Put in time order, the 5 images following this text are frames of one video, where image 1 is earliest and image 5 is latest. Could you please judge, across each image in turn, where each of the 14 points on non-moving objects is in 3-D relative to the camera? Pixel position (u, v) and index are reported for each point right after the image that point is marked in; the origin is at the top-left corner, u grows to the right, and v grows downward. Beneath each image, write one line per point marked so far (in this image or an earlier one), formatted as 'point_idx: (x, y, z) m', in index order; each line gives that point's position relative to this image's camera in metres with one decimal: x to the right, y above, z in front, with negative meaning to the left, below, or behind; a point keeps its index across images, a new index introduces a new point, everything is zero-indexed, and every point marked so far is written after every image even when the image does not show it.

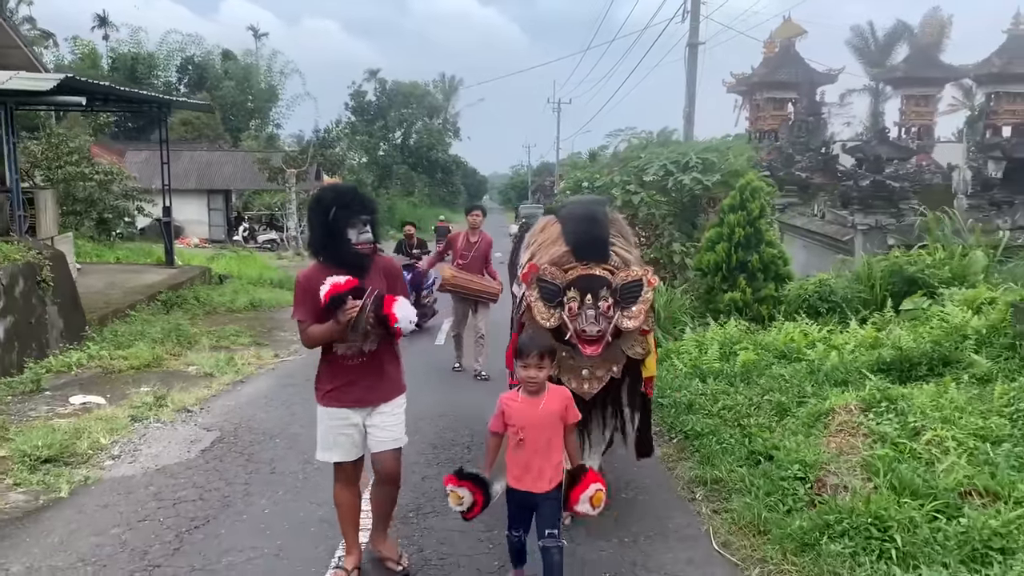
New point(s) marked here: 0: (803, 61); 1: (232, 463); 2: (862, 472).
0: (+4.7, +3.7, +15.0) m
1: (-1.3, -0.9, +4.4) m
2: (+1.4, -0.7, +3.7) m
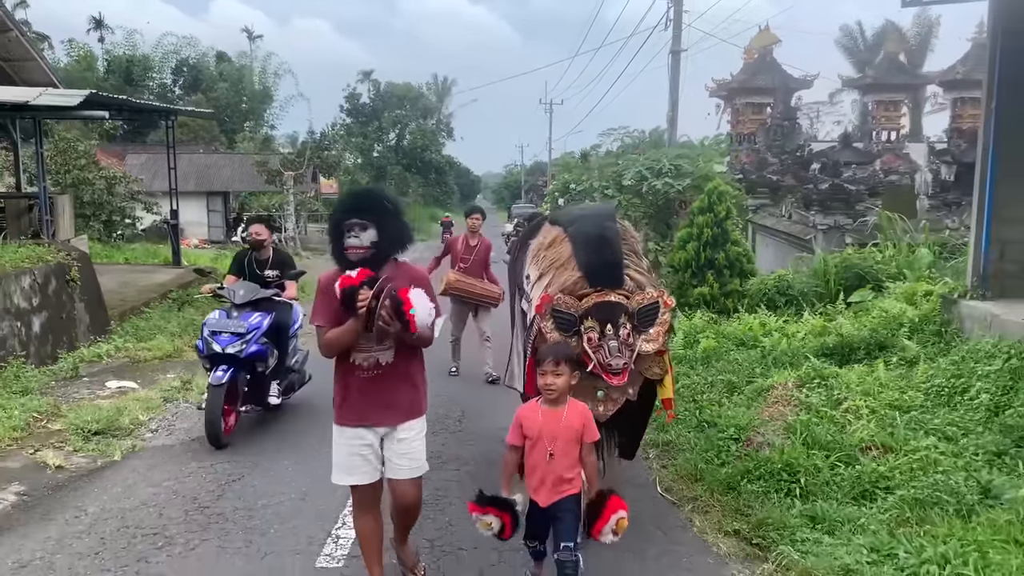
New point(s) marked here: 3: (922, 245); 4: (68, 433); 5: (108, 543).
0: (+4.5, +3.7, +15.7) m
1: (-1.4, -0.8, +5.2) m
2: (+1.3, -0.7, +4.5) m
3: (+3.8, +0.4, +8.7) m
4: (-2.5, -0.8, +5.2) m
5: (-1.5, -1.0, +3.5) m
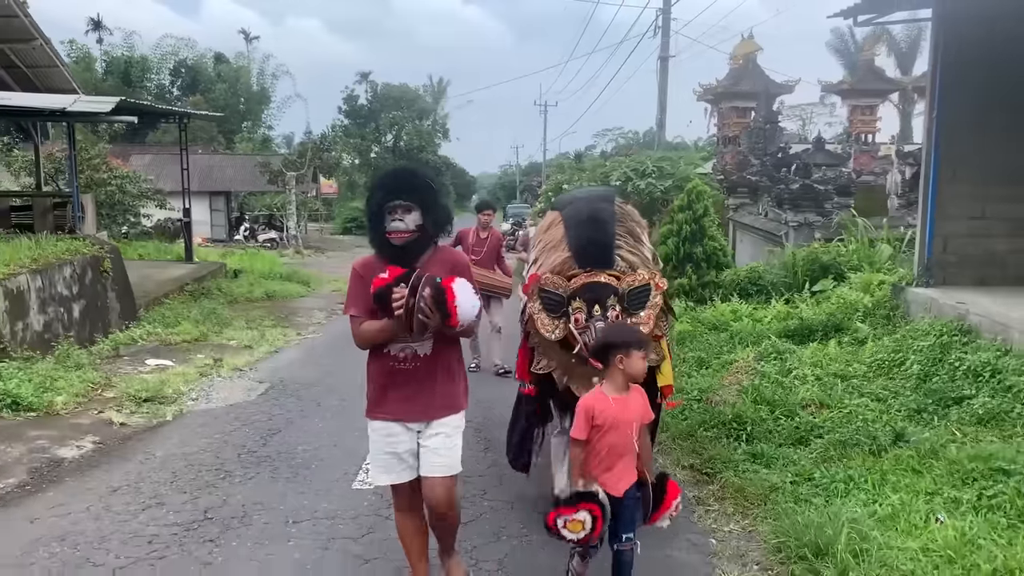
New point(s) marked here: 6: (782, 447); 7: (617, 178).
0: (+4.4, +3.8, +16.6) m
1: (-1.5, -0.7, +6.0) m
2: (+1.3, -0.6, +5.3) m
3: (+3.8, +0.5, +9.5) m
4: (-2.5, -0.7, +6.0) m
5: (-1.5, -0.9, +4.3) m
6: (+1.3, -0.8, +4.4) m
7: (+1.2, +1.3, +10.8) m
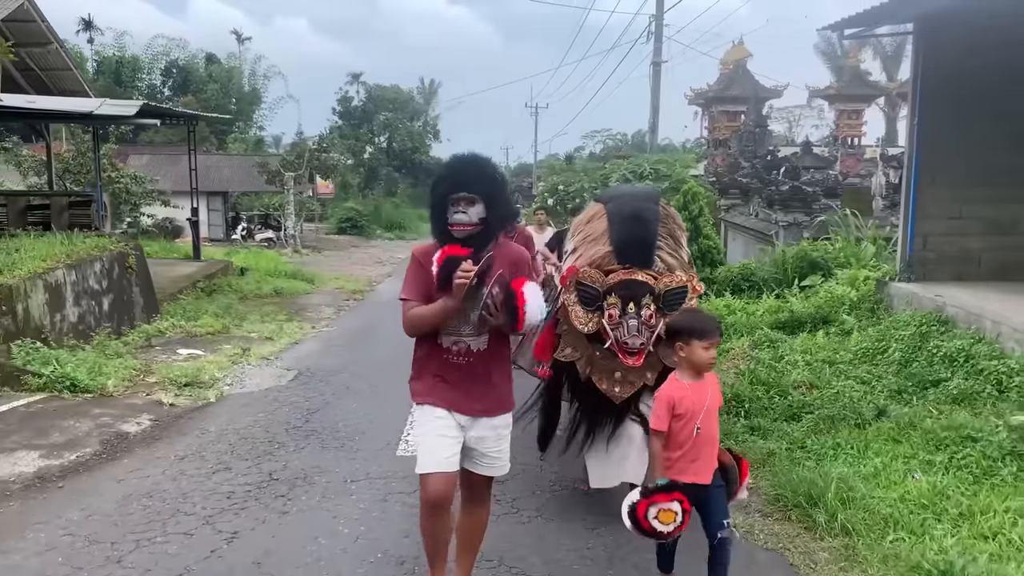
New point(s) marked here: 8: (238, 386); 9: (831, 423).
0: (+4.4, +3.9, +17.1) m
1: (-1.4, -0.7, +6.4) m
2: (+1.4, -0.6, +5.8) m
3: (+3.8, +0.5, +10.1) m
4: (-2.4, -0.7, +6.5) m
5: (-1.4, -0.8, +4.7) m
6: (+1.4, -0.7, +5.0) m
7: (+1.3, +1.3, +11.3) m
8: (-1.9, -0.7, +6.6) m
9: (+1.7, -0.7, +4.8) m
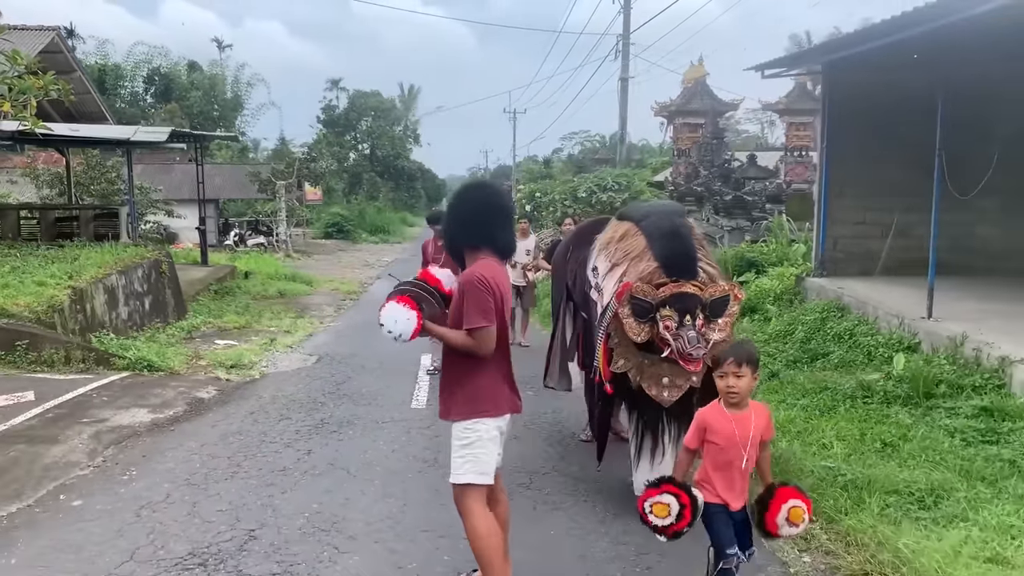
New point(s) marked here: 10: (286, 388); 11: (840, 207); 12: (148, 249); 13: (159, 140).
0: (+4.0, +3.9, +18.8) m
1: (-1.5, -0.7, +8.0) m
2: (+1.3, -0.5, +7.4) m
3: (+3.6, +0.6, +11.7) m
4: (-2.6, -0.7, +8.0) m
5: (-1.5, -0.8, +6.3) m
6: (+1.3, -0.7, +6.6) m
7: (+1.0, +1.3, +12.9) m
8: (-2.1, -0.7, +8.2) m
9: (+1.5, -0.7, +6.5) m
10: (-1.7, -0.8, +7.0) m
11: (+3.4, +0.8, +9.6) m
12: (-4.4, +0.5, +11.2) m
13: (-4.4, +1.8, +11.5) m
